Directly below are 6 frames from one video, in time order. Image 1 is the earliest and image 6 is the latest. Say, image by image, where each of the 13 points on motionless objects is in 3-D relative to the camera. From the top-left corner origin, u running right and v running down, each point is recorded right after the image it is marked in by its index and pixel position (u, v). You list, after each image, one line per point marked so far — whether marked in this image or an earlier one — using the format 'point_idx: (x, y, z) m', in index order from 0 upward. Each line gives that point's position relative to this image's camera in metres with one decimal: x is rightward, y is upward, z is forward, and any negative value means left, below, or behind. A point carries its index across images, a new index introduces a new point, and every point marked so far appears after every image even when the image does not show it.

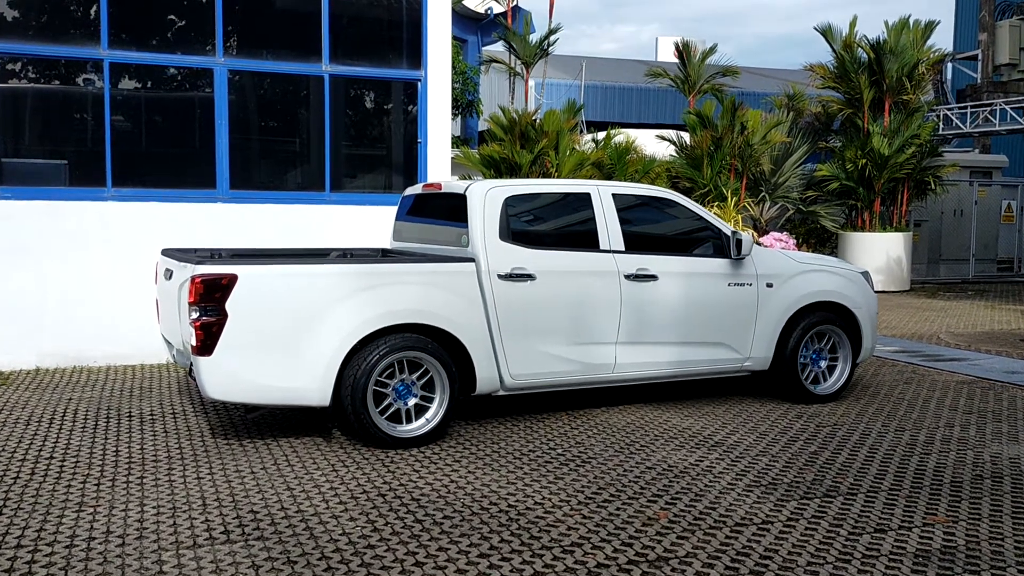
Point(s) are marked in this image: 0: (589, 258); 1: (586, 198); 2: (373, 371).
0: (+0.6, +0.2, +7.0) m
1: (+0.6, +0.7, +7.2) m
2: (-0.9, -0.5, +6.2) m
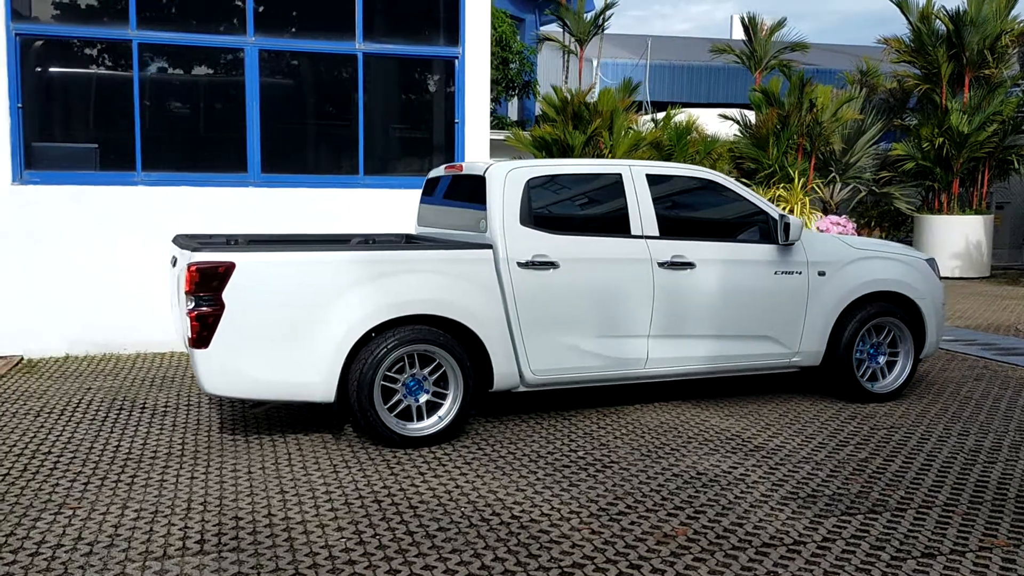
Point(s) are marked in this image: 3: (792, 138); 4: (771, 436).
0: (+0.7, +0.3, +6.5) m
1: (+0.7, +0.8, +6.7) m
2: (-0.8, -0.5, +5.8) m
3: (+5.1, +2.7, +17.1) m
4: (+1.7, -1.0, +6.3) m
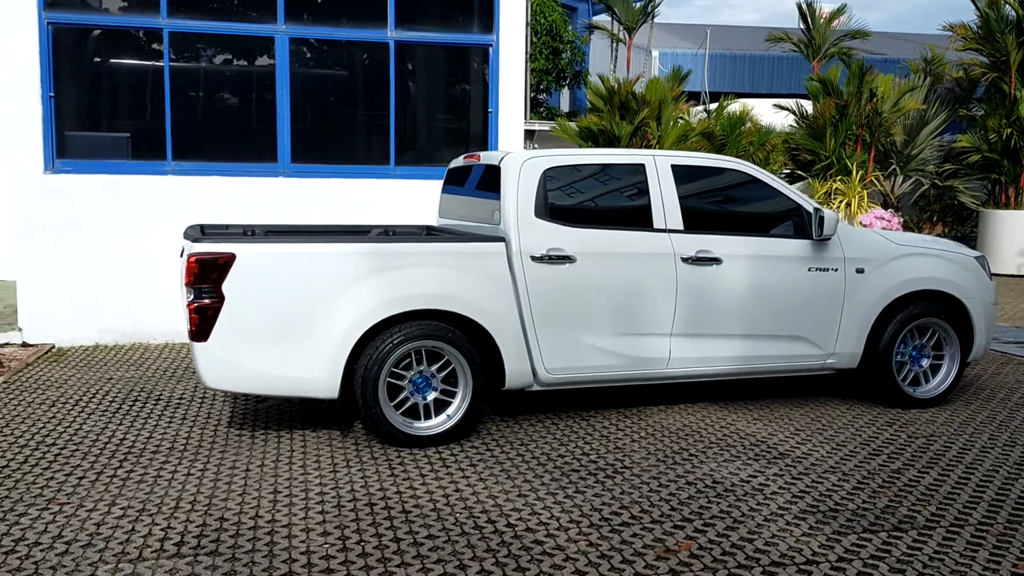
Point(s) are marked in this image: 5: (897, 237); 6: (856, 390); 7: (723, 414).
0: (+0.8, +0.3, +6.2) m
1: (+0.9, +0.8, +6.4) m
2: (-0.7, -0.4, +5.6) m
3: (+5.9, +2.7, +16.5) m
4: (+1.8, -1.0, +6.0) m
5: (+2.8, +0.4, +6.9) m
6: (+2.6, -0.8, +7.2) m
7: (+1.5, -0.9, +6.6) m
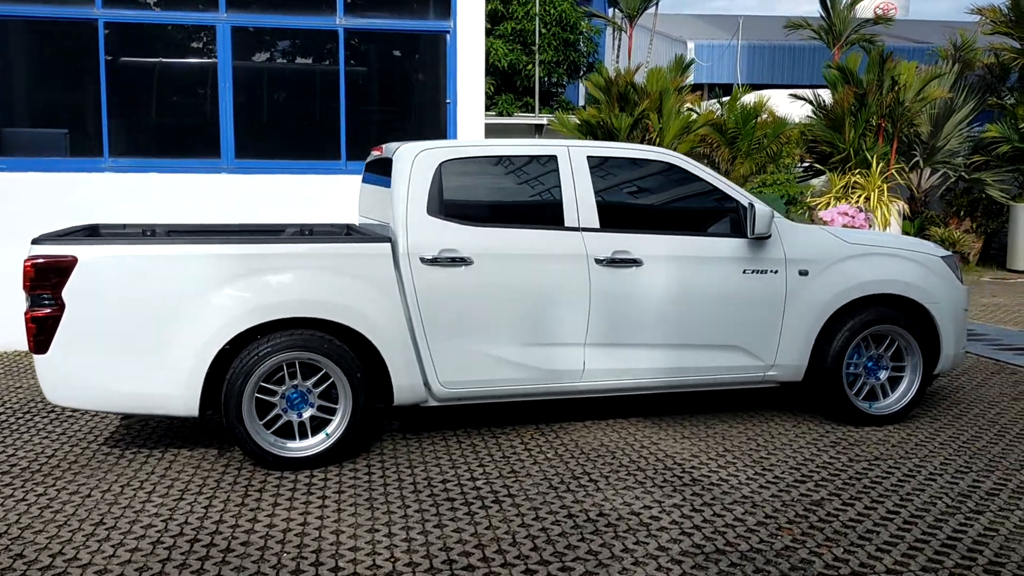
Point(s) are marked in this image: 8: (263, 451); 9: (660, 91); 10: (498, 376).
0: (+0.2, +0.3, +5.6) m
1: (+0.2, +0.8, +5.8) m
2: (-1.4, -0.5, +5.1) m
3: (+5.8, +2.8, +15.6) m
4: (+1.2, -1.0, +5.3) m
5: (+2.2, +0.3, +6.2) m
6: (+2.0, -0.8, +6.5) m
7: (+0.9, -0.9, +5.9) m
8: (-1.3, -0.9, +5.1) m
9: (+2.2, +3.0, +14.5) m
10: (-0.1, -0.5, +5.5) m
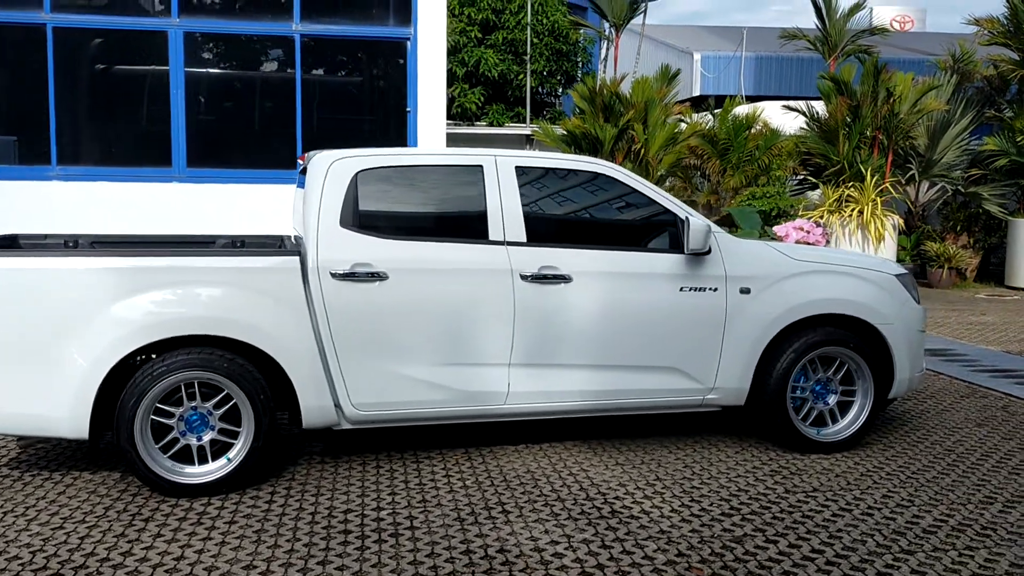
0: (-0.2, +0.2, +5.3) m
1: (-0.2, +0.7, +5.5) m
2: (-1.8, -0.5, +4.8) m
3: (+5.5, +2.5, +15.2) m
4: (+0.7, -1.1, +5.0) m
5: (+1.7, +0.2, +5.9) m
6: (+1.6, -0.9, +6.2) m
7: (+0.4, -1.0, +5.6) m
8: (-1.8, -1.0, +4.8) m
9: (+1.9, +2.8, +14.2) m
10: (-0.5, -0.6, +5.2) m
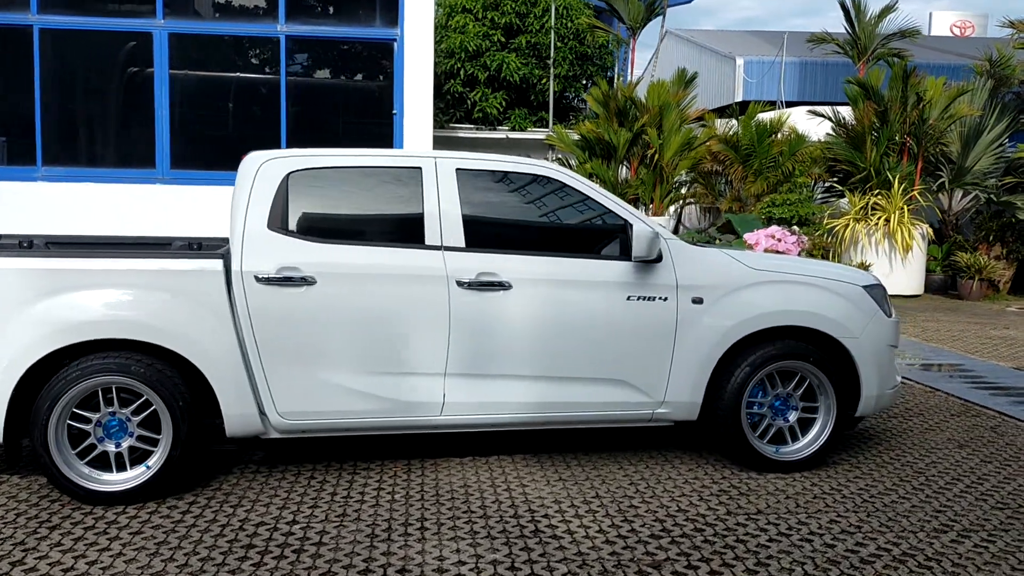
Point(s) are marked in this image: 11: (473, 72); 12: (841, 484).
0: (-0.6, +0.2, +5.1) m
1: (-0.5, +0.6, +5.3) m
2: (-2.2, -0.5, +4.7) m
3: (+5.7, +2.3, +14.8) m
4: (+0.3, -1.1, +4.8) m
5: (+1.4, +0.2, +5.6) m
6: (+1.3, -1.0, +5.9) m
7: (+0.1, -1.0, +5.4) m
8: (-2.2, -1.0, +4.7) m
9: (+2.1, +2.7, +13.9) m
10: (-0.9, -0.6, +5.1) m
11: (-0.8, +4.5, +19.7) m
12: (+1.9, -1.1, +5.4) m
